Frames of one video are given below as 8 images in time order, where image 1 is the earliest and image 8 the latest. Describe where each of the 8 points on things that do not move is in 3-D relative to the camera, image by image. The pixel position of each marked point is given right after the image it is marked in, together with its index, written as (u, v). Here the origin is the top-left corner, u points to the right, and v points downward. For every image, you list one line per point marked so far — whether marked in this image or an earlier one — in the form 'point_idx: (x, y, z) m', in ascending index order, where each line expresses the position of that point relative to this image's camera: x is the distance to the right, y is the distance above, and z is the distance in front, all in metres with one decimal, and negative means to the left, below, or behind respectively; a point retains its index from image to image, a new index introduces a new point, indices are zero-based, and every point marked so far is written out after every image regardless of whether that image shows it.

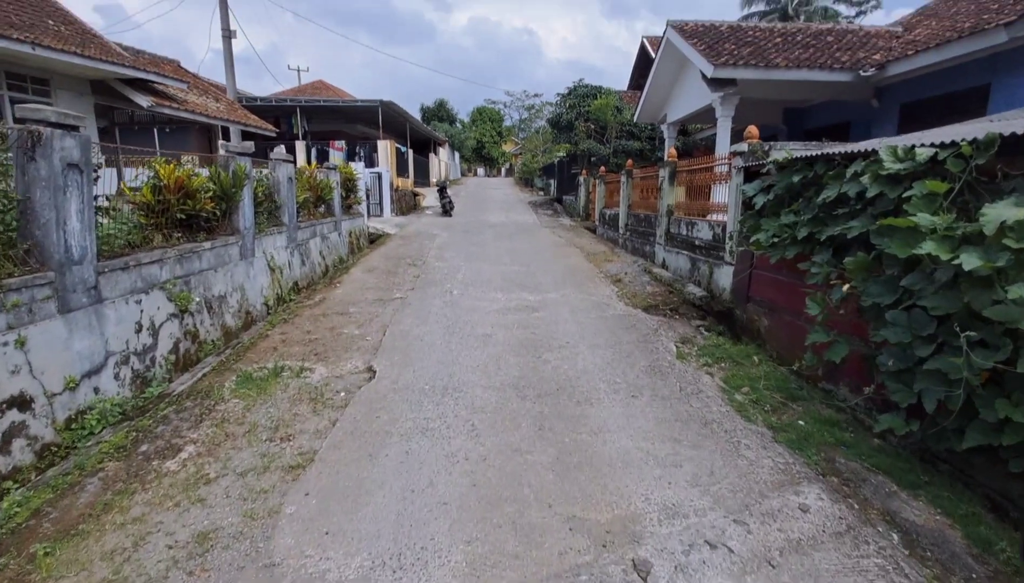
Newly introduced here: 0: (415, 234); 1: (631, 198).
0: (-2.4, +1.4, +12.6) m
1: (+2.5, +2.0, +10.7) m
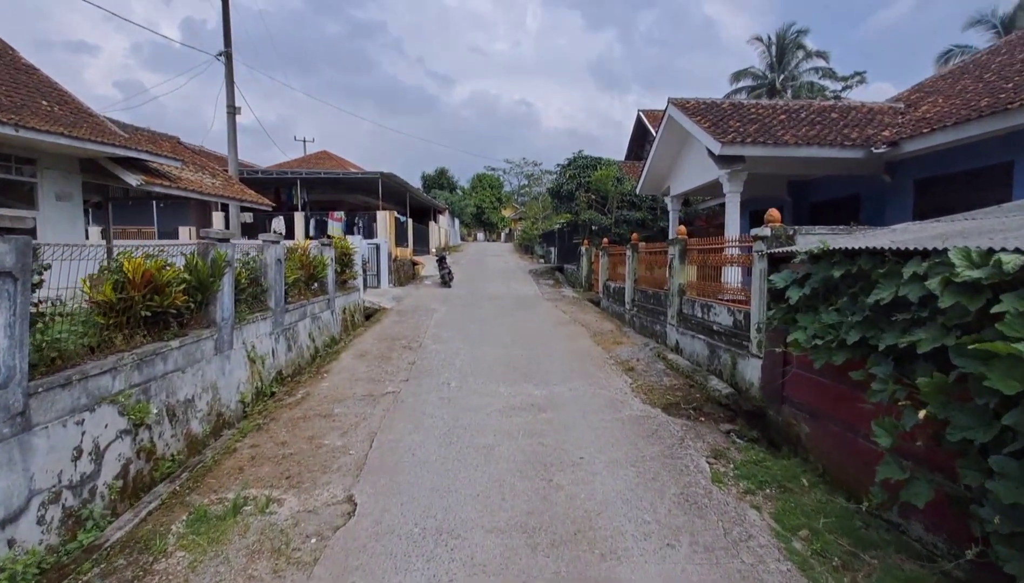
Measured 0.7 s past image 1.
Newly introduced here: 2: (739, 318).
0: (-2.4, -0.4, +12.1) m
1: (+2.5, +0.4, +10.3) m
2: (+2.7, -0.3, +5.9) m
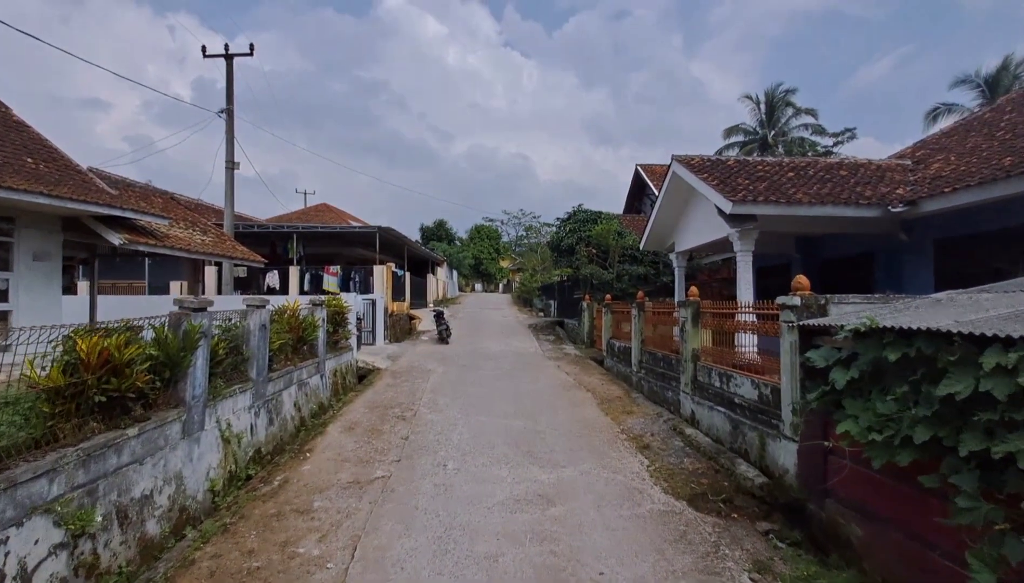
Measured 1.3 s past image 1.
0: (-2.4, -1.7, +11.5) m
1: (+2.6, -0.8, +9.8) m
2: (+2.7, -1.1, +5.4) m
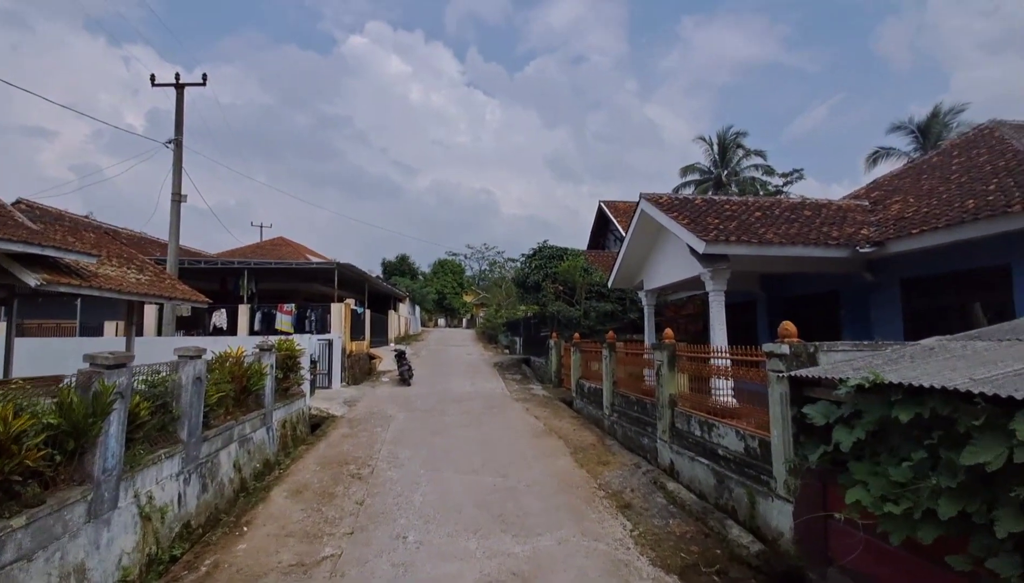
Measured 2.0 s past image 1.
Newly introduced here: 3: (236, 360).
0: (-3.1, -2.6, +10.7) m
1: (+1.9, -1.6, +9.4) m
2: (+2.4, -1.5, +5.0) m
3: (-4.0, -1.0, +7.4) m
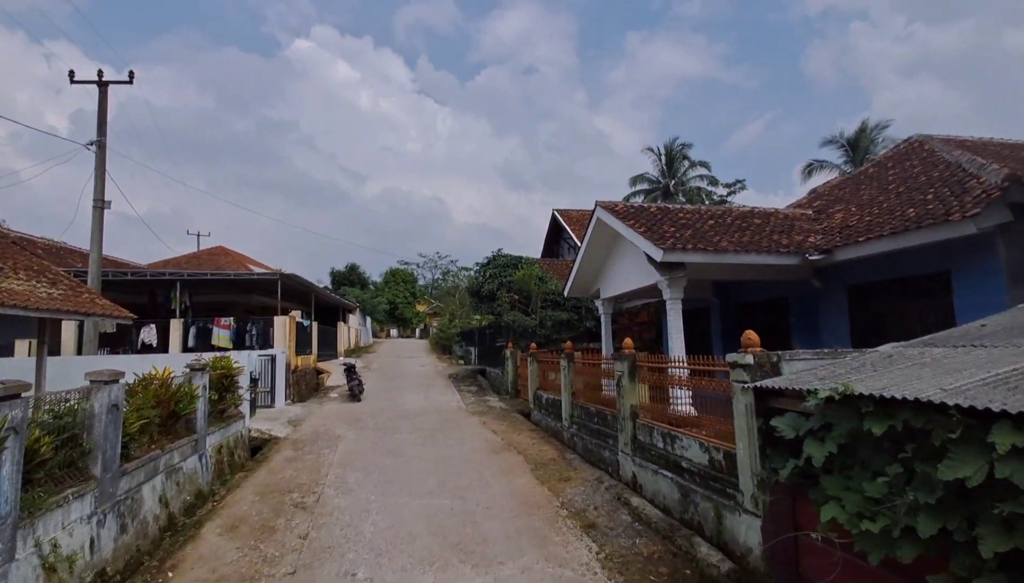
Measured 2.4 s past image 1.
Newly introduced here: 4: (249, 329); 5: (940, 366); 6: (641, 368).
0: (-4.0, -2.8, +10.0) m
1: (+1.1, -1.7, +9.3) m
2: (+2.0, -1.6, +4.9) m
3: (-4.6, -1.2, +6.7) m
4: (-7.2, -1.1, +13.8) m
5: (+3.0, -0.5, +3.5) m
6: (+1.7, -1.0, +6.7) m
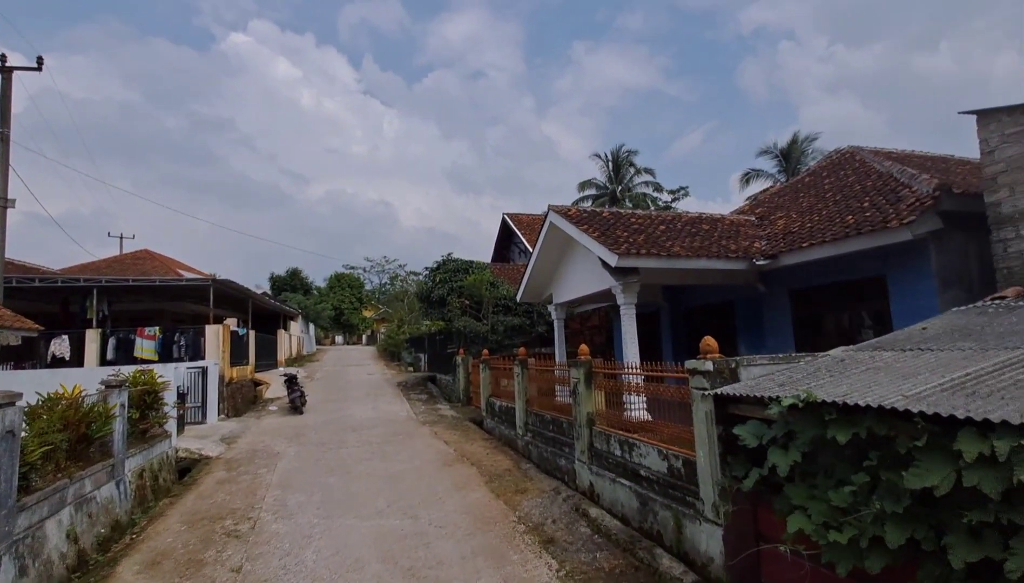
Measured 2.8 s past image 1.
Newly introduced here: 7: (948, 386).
0: (-4.9, -3.0, +9.3) m
1: (+0.3, -1.8, +9.1) m
2: (+1.6, -1.7, +4.9) m
3: (-5.2, -1.3, +6.0) m
4: (-8.4, -1.2, +12.7) m
5: (+2.7, -0.5, +3.5) m
6: (+1.1, -1.1, +6.6) m
7: (+2.5, -0.5, +2.9) m
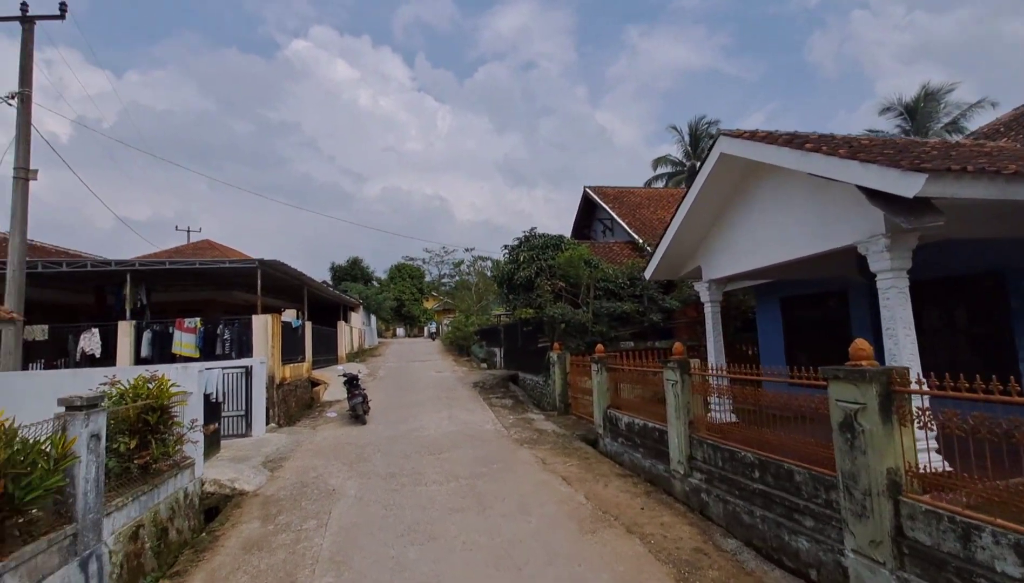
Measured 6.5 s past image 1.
0: (-2.9, -2.6, +6.9) m
1: (+2.1, -1.4, +6.0) m
2: (+3.0, -1.3, +1.7) m
3: (-3.6, -1.0, +3.5) m
4: (-6.1, -0.9, +10.6) m
5: (+3.9, -0.2, +0.2) m
6: (+2.7, -0.7, +3.5) m
7: (+3.6, -0.2, -0.4) m
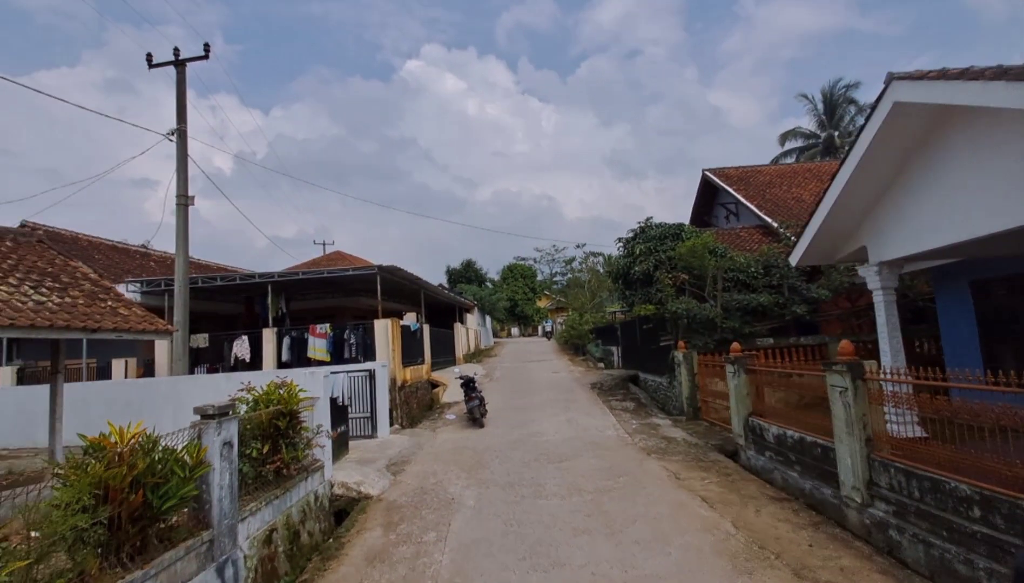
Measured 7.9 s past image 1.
0: (-1.3, -2.7, +6.8) m
1: (+3.4, -1.3, +4.9) m
2: (+3.3, -1.2, +0.5) m
3: (-2.8, -1.1, +3.7) m
4: (-3.7, -1.0, +11.1) m
5: (+3.8, -0.1, -1.2) m
6: (+3.4, -0.6, +2.3) m
7: (+3.5, -0.1, -1.7) m
